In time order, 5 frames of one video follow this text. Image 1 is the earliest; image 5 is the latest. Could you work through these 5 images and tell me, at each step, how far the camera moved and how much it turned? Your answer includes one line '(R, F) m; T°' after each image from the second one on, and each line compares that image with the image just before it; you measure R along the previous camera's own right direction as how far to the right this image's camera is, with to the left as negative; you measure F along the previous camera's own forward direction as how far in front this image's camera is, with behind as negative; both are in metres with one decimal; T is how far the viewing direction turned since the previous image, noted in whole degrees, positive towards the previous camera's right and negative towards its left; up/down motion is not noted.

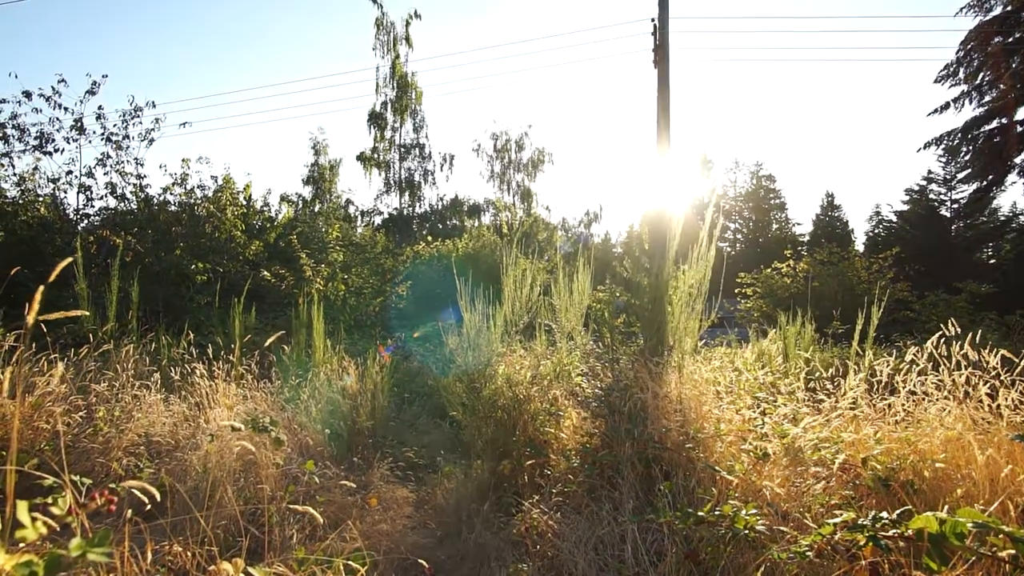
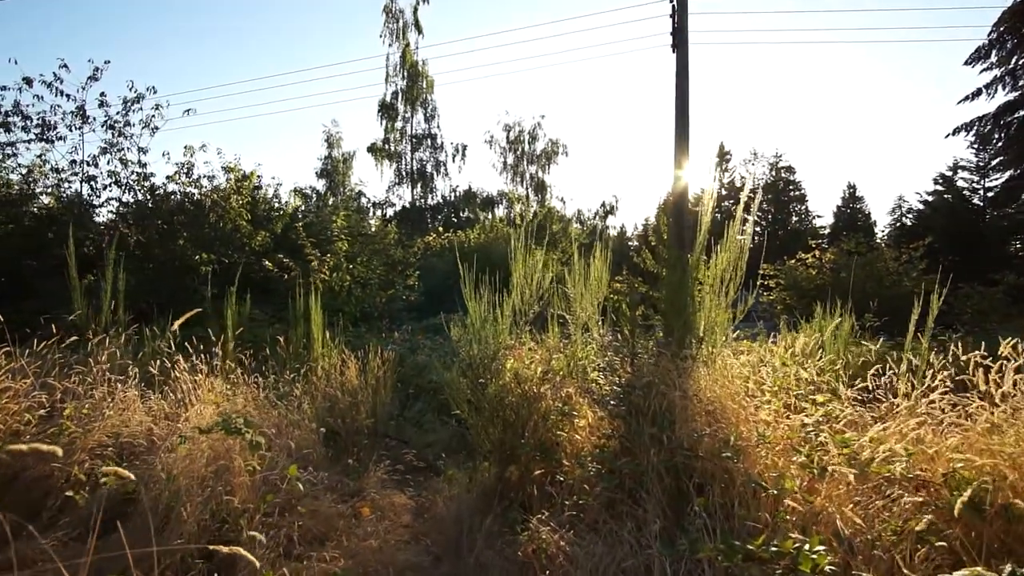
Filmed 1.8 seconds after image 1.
(0.0, +0.5) m; -1°
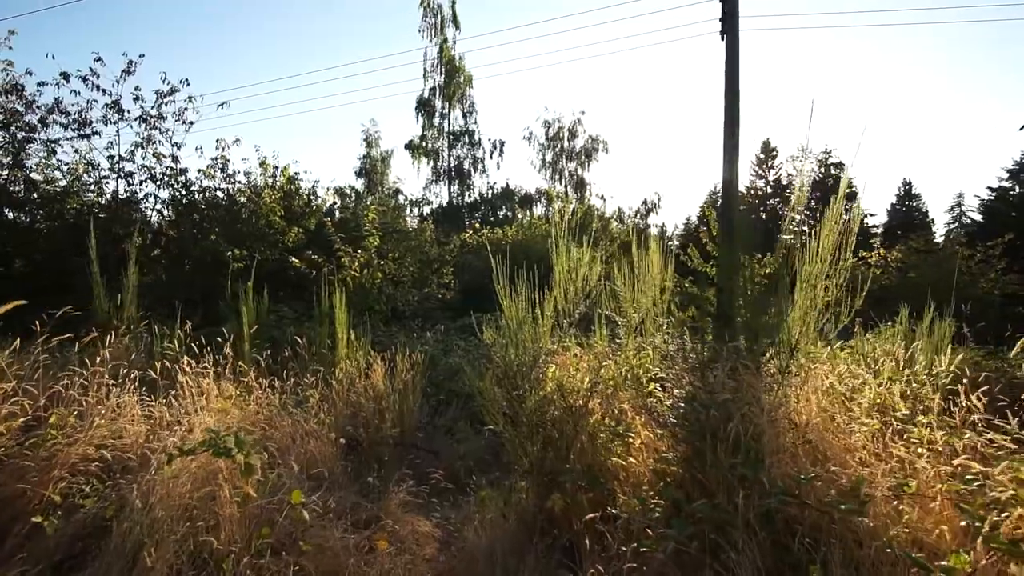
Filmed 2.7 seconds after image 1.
(0.0, +0.6) m; -4°
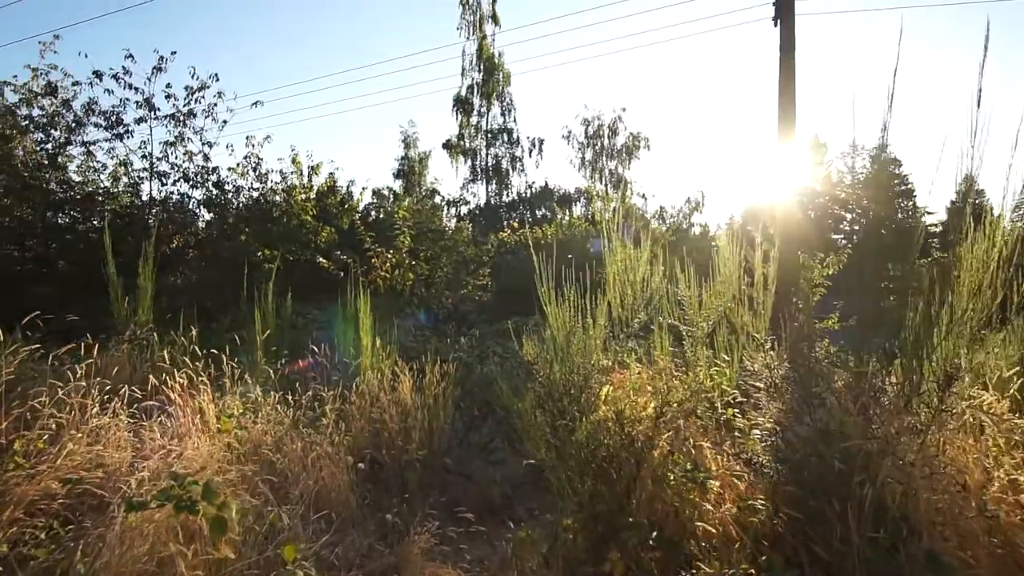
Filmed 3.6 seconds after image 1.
(0.0, +0.7) m; -4°
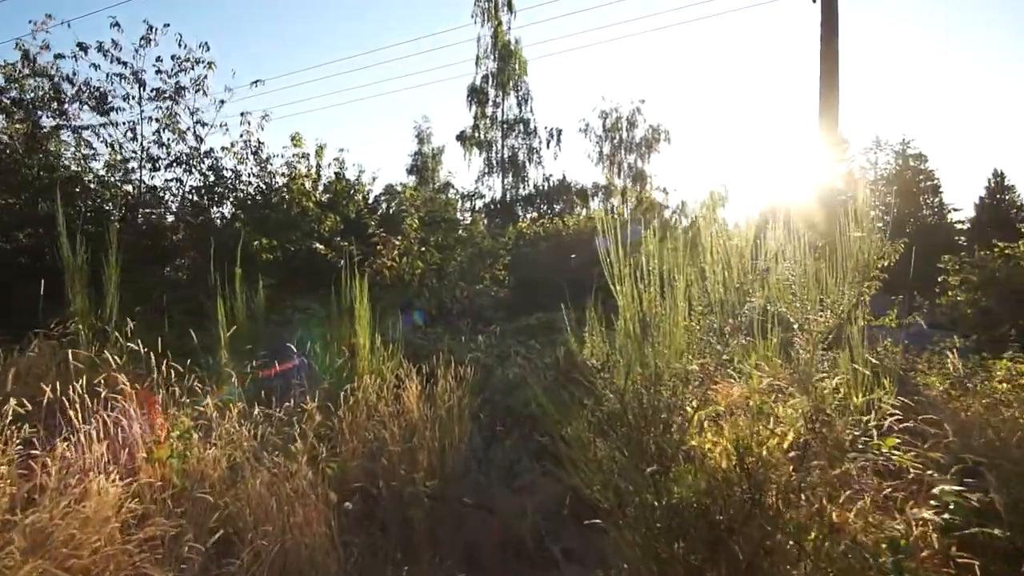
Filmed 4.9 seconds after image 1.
(-0.1, +1.1) m; -1°
